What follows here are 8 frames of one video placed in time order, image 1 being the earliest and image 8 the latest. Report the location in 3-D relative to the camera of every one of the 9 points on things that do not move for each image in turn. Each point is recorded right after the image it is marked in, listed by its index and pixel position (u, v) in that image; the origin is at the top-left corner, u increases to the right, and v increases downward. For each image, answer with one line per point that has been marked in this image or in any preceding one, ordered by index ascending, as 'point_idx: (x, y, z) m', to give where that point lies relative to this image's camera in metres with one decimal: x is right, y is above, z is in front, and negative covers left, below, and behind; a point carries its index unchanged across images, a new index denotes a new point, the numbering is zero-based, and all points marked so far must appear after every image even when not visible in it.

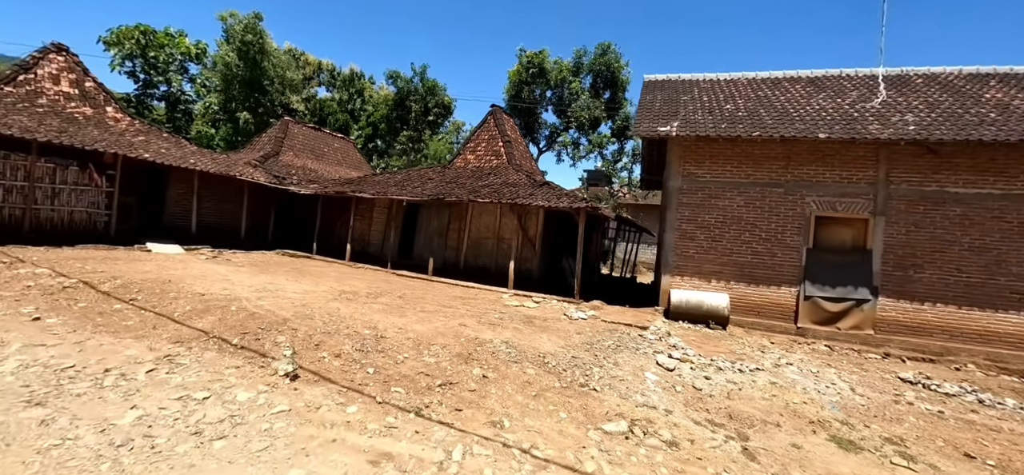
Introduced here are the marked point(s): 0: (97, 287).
0: (-6.6, -0.8, +6.7) m
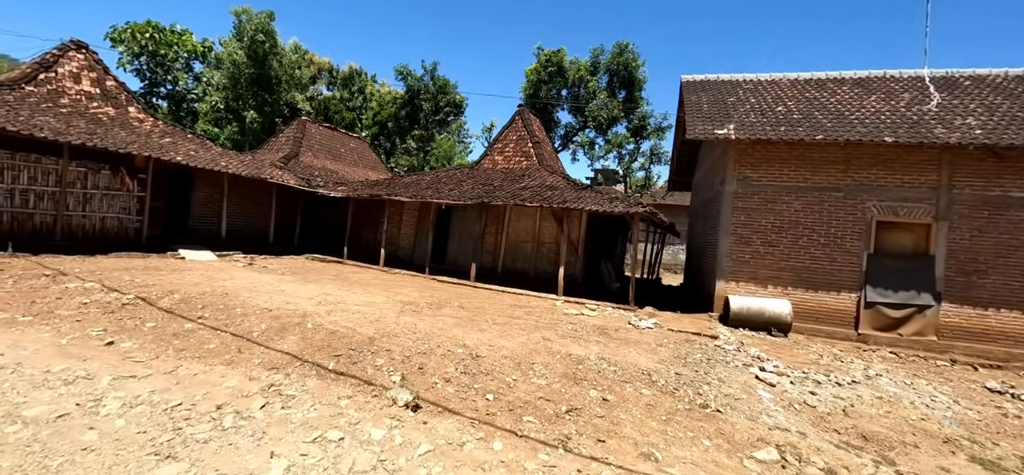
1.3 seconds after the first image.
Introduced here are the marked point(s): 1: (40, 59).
0: (-5.1, -1.0, +6.1) m
1: (-12.1, +4.5, +11.0) m
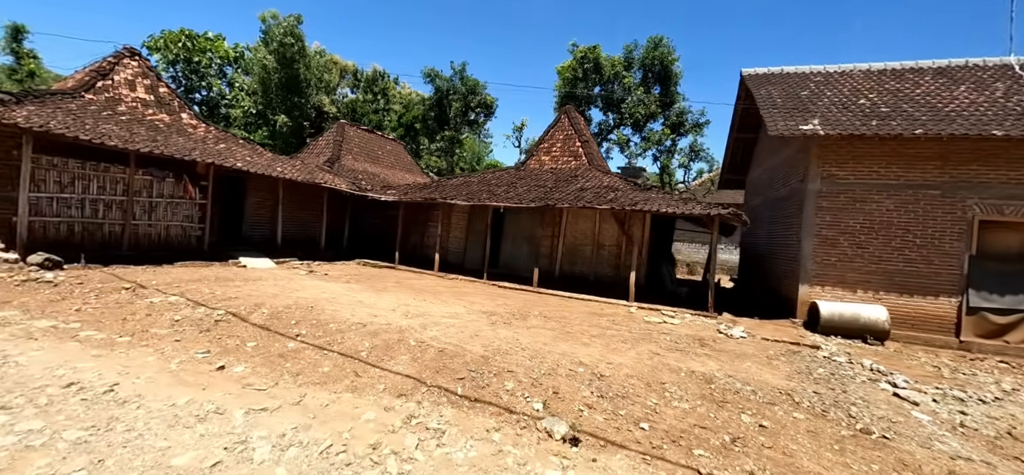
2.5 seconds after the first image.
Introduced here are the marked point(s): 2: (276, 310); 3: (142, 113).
0: (-3.5, -1.1, +5.7) m
1: (-10.5, +4.2, +10.8) m
2: (-3.5, -1.1, +6.2) m
3: (-9.3, +3.1, +10.7) m
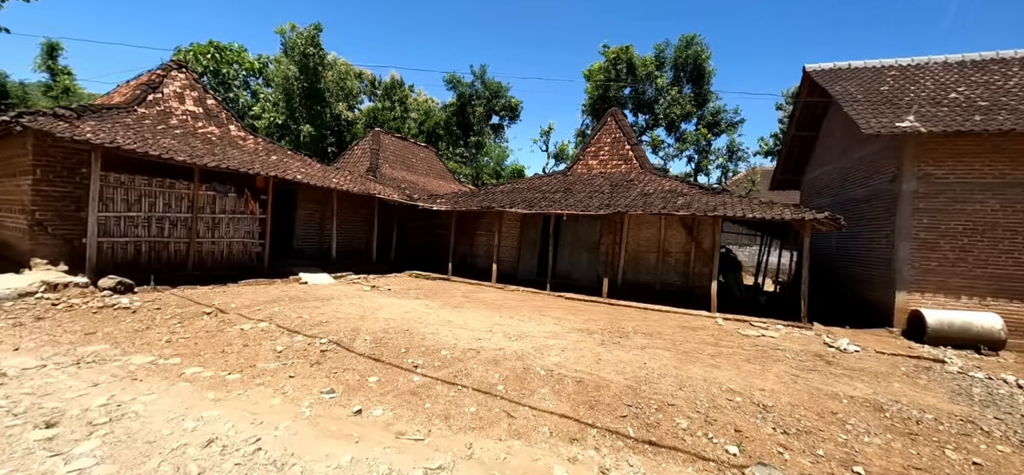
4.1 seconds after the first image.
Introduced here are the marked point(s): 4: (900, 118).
0: (-1.9, -1.3, +5.1) m
1: (-8.9, +3.8, +10.3) m
2: (-1.8, -1.3, +5.6) m
3: (-7.7, +2.7, +10.2) m
4: (+8.6, +2.7, +9.3) m
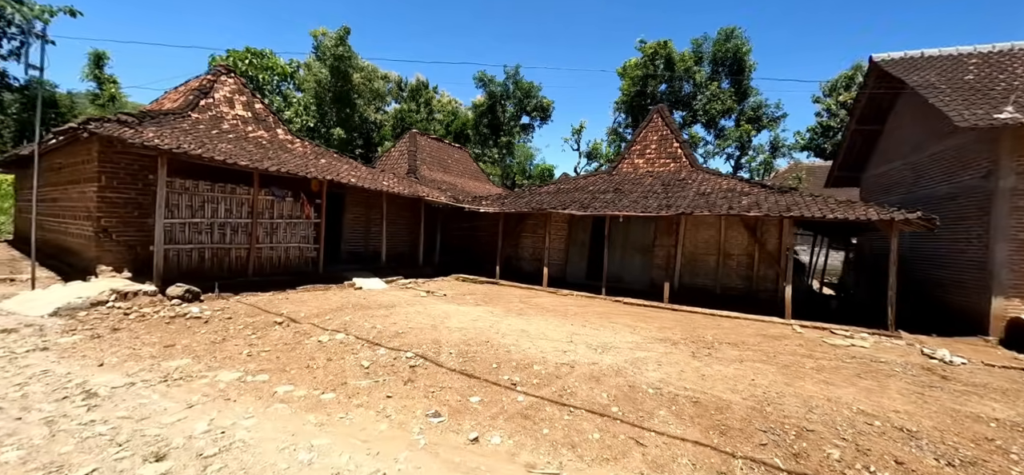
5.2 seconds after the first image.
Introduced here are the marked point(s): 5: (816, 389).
0: (-0.7, -1.4, +4.7) m
1: (-7.6, +3.7, +10.2) m
2: (-0.6, -1.4, +5.2) m
3: (-6.4, +2.6, +10.0) m
4: (+9.8, +2.7, +8.6) m
5: (+3.6, -1.8, +5.1) m
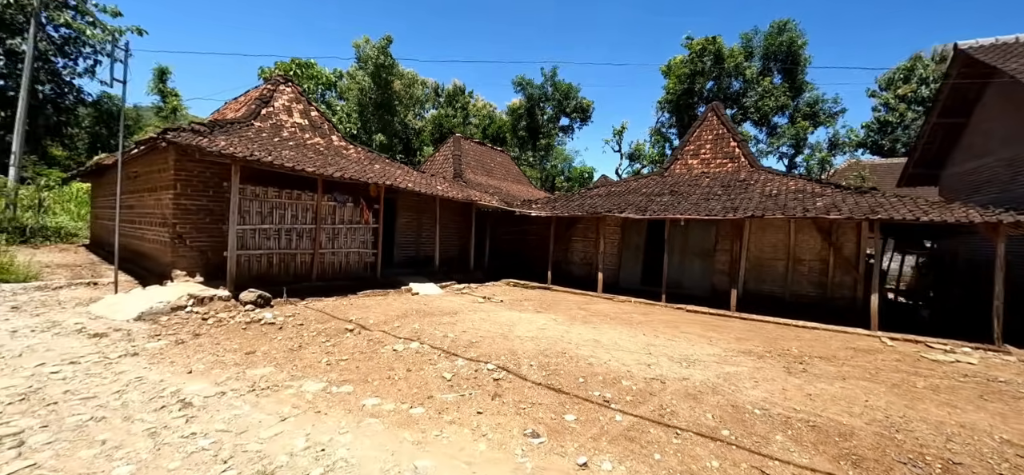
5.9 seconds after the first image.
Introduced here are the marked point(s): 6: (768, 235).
0: (+0.2, -1.5, +4.5) m
1: (-6.3, +3.6, +10.5) m
2: (+0.3, -1.4, +5.0) m
3: (-5.1, +2.4, +10.2) m
4: (+11.0, +2.6, +7.6) m
5: (+4.6, -1.9, +4.5) m
6: (+6.4, 0.0, +10.4) m
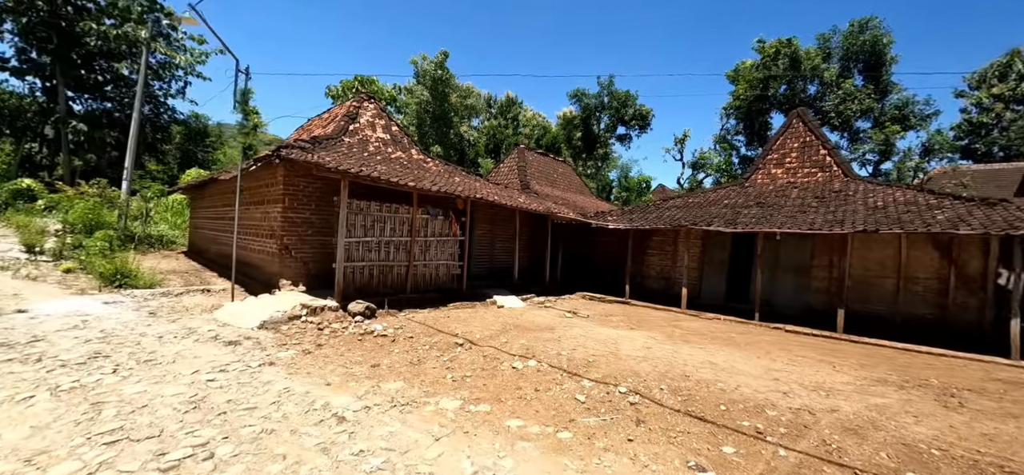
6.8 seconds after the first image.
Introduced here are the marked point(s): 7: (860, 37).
0: (+1.6, -1.7, +4.2) m
1: (-4.3, +3.3, +10.9) m
2: (+1.7, -1.6, +4.7) m
3: (-3.1, +2.2, +10.5) m
4: (+12.6, +2.3, +6.4) m
5: (+5.9, -2.1, +3.8) m
6: (+8.3, -0.3, +9.6) m
7: (+16.0, +9.1, +19.2) m
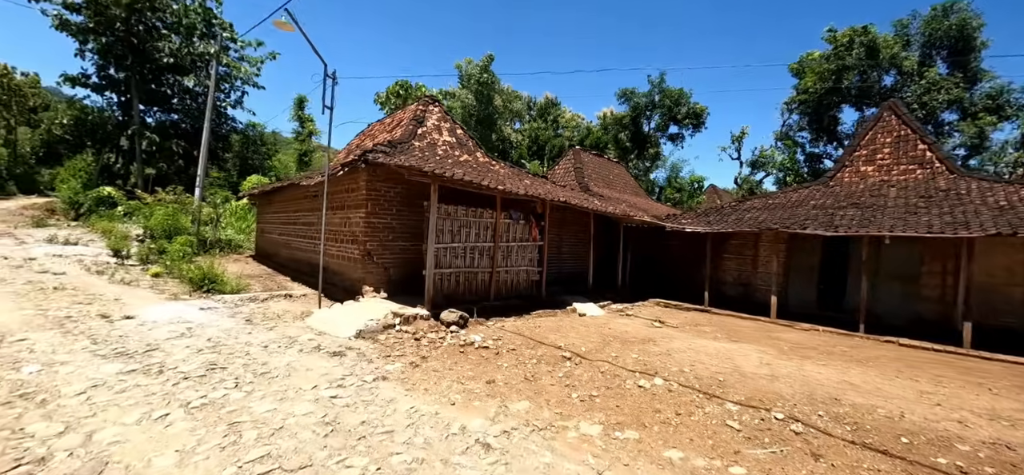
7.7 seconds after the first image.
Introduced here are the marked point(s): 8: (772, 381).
0: (+2.8, -1.7, +3.7) m
1: (-2.5, +3.2, +10.8) m
2: (+3.0, -1.7, +4.2) m
3: (-1.4, +2.1, +10.3) m
4: (+14.0, +2.3, +5.1) m
5: (+7.2, -2.1, +3.0) m
6: (+9.9, -0.4, +8.6) m
7: (+18.3, +9.1, +17.7) m
8: (+3.0, -1.7, +4.9) m
